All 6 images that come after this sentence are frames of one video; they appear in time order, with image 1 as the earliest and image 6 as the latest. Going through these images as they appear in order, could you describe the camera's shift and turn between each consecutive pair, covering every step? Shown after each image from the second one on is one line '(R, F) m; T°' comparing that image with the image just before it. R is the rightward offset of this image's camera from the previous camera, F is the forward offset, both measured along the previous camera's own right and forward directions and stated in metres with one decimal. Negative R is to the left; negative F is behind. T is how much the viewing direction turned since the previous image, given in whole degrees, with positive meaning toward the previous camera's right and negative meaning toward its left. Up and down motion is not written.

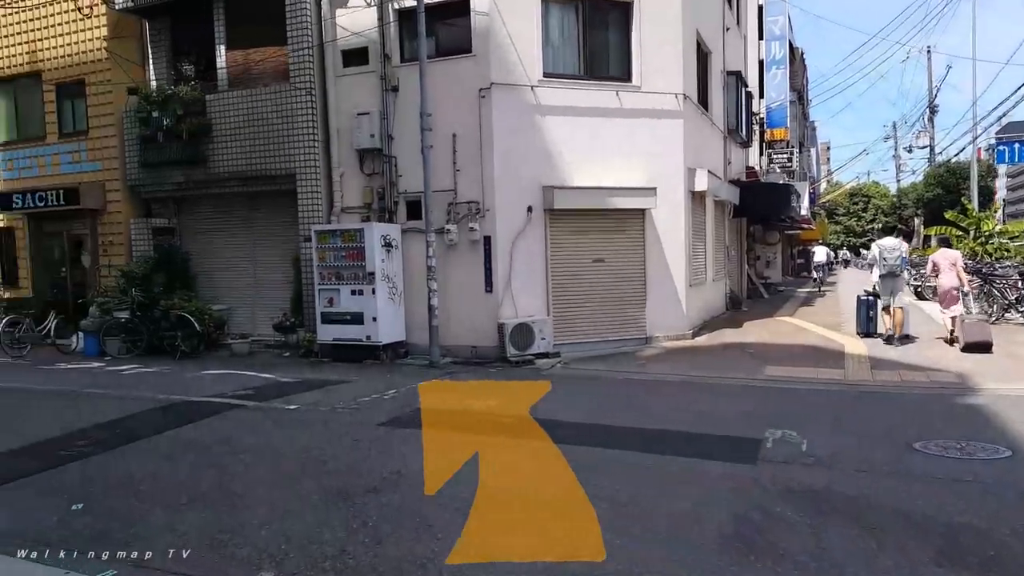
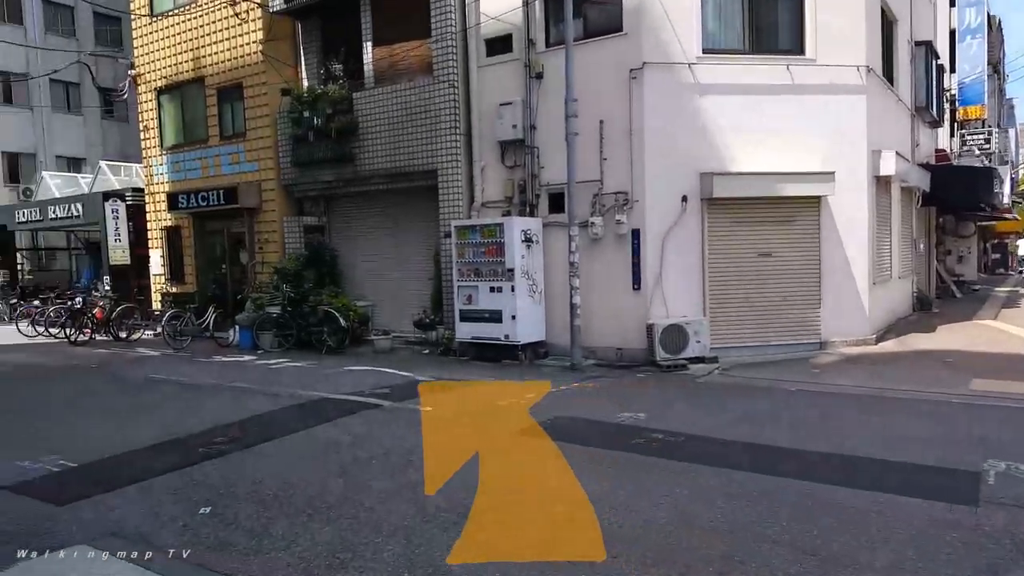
(0.0, +1.0) m; -12°
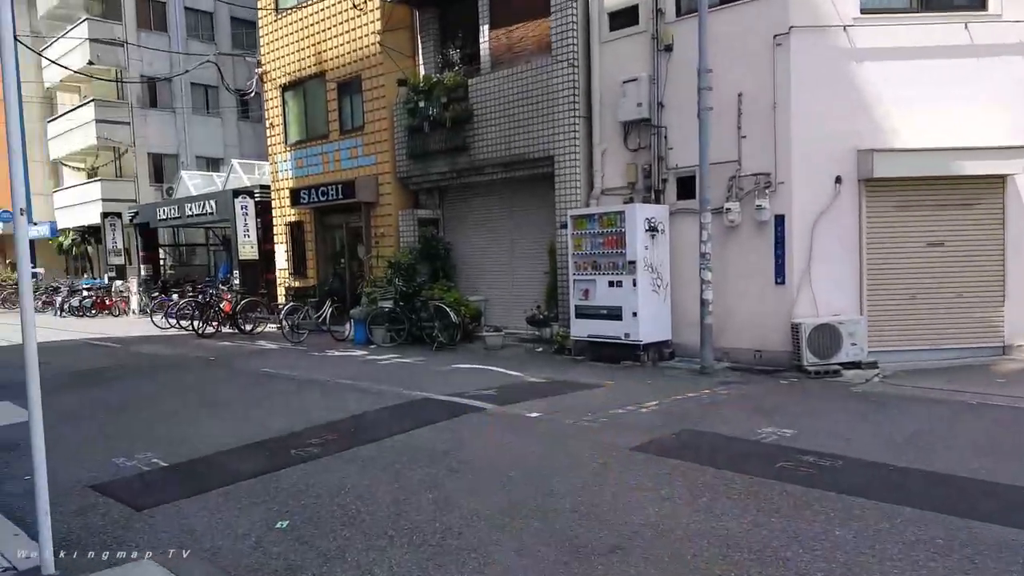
(+0.1, +1.0) m; -10°
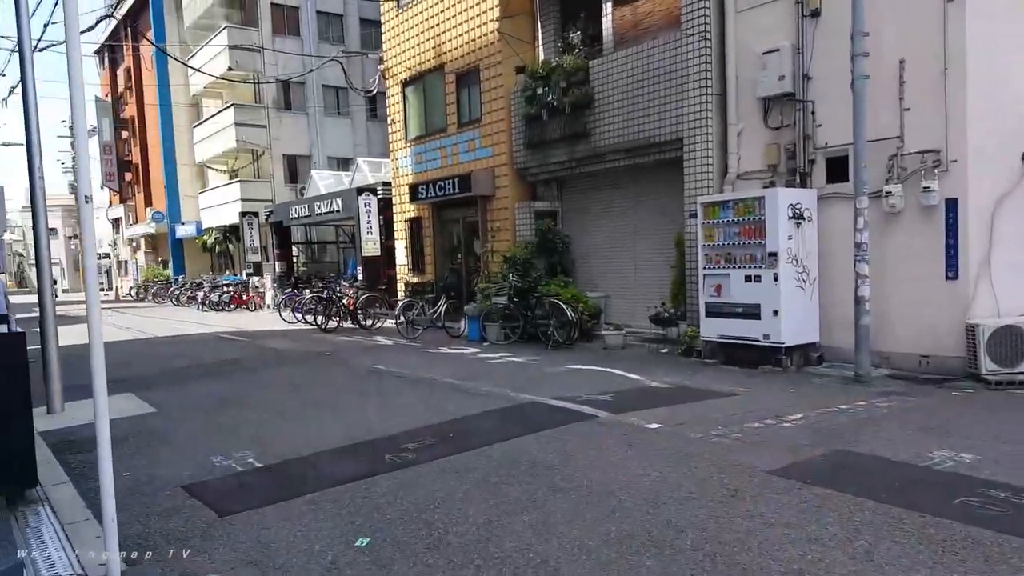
(+0.1, +0.8) m; -10°
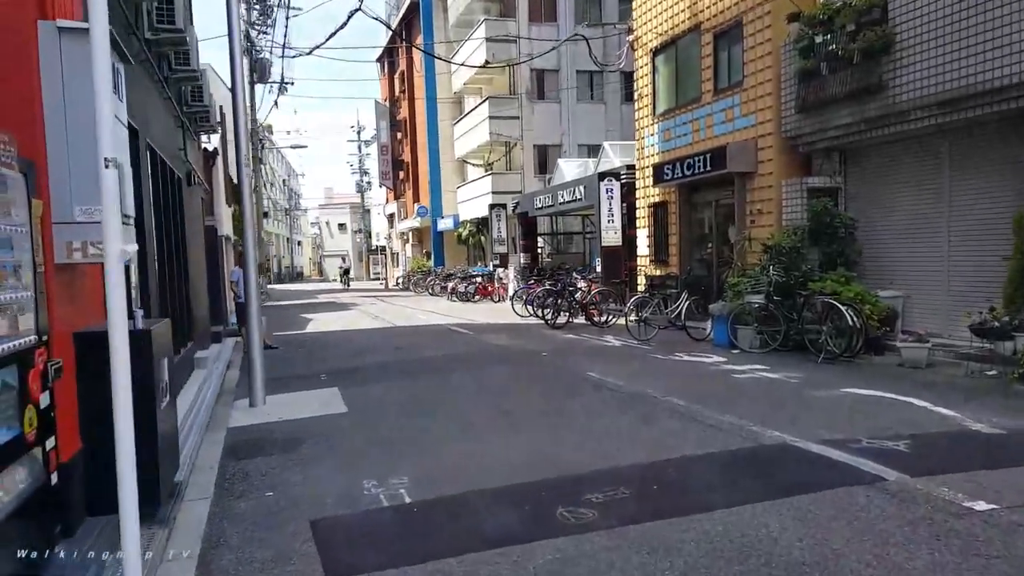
(+0.3, +1.8) m; -21°
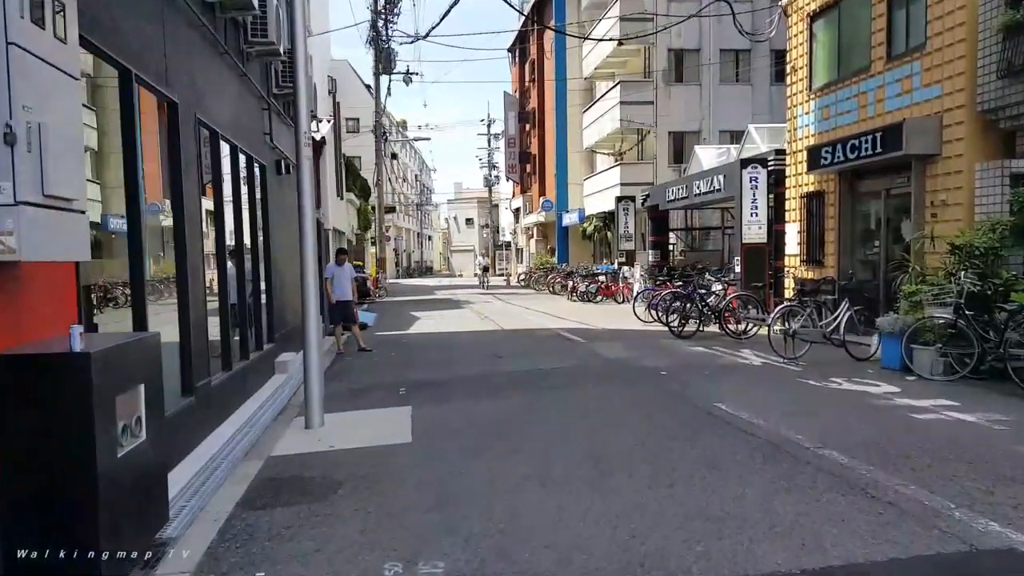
(+0.3, +1.6) m; -11°
